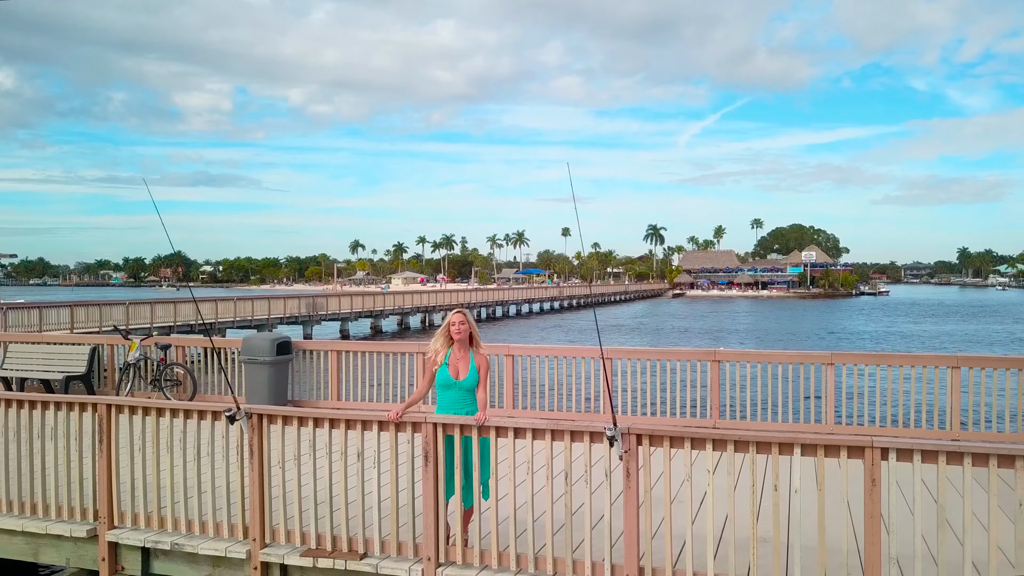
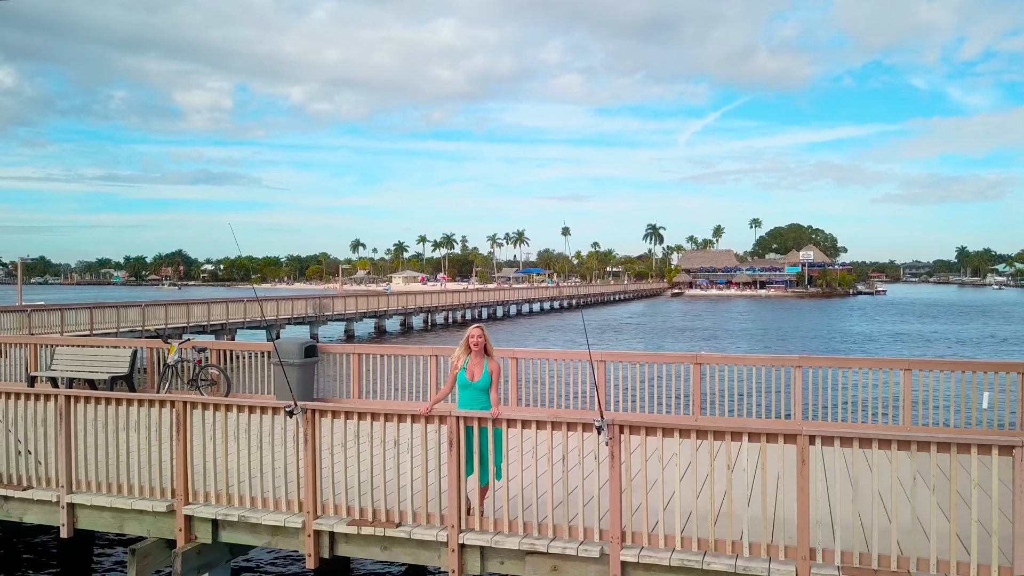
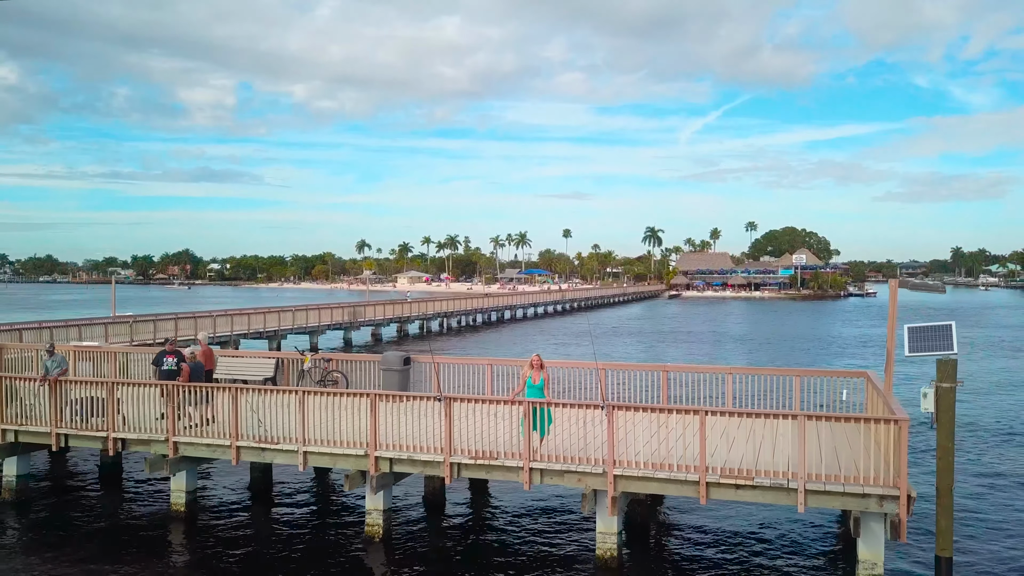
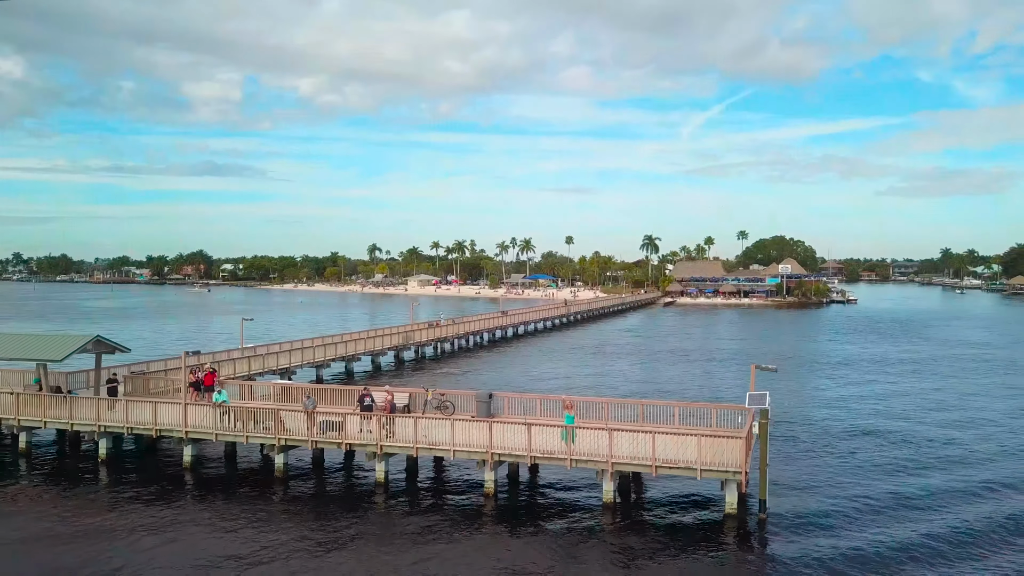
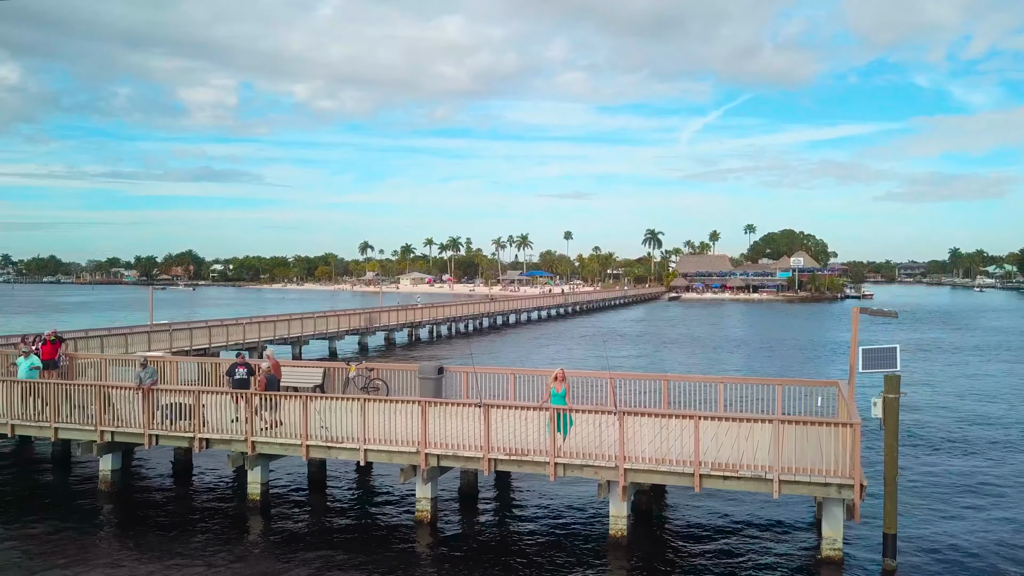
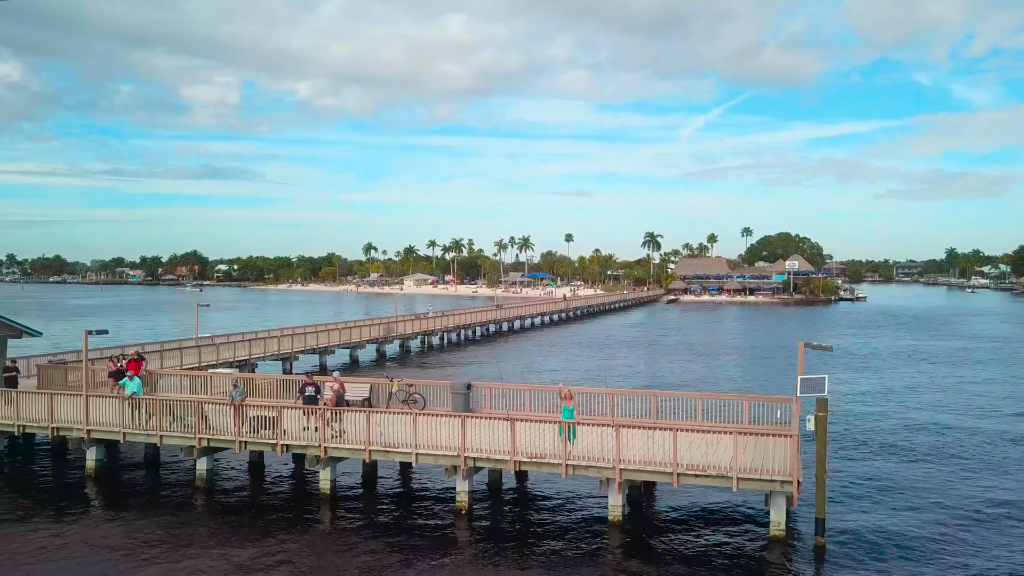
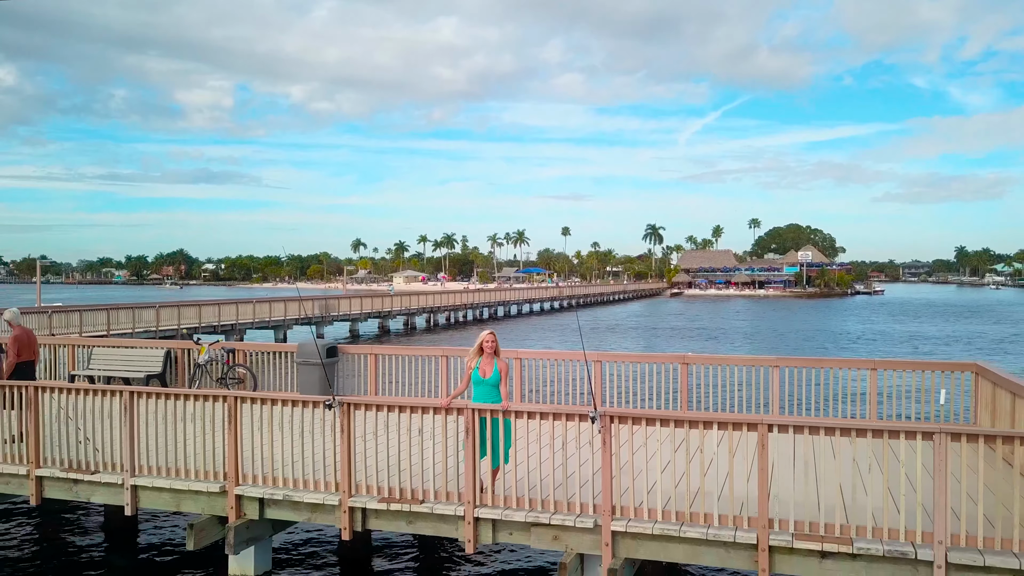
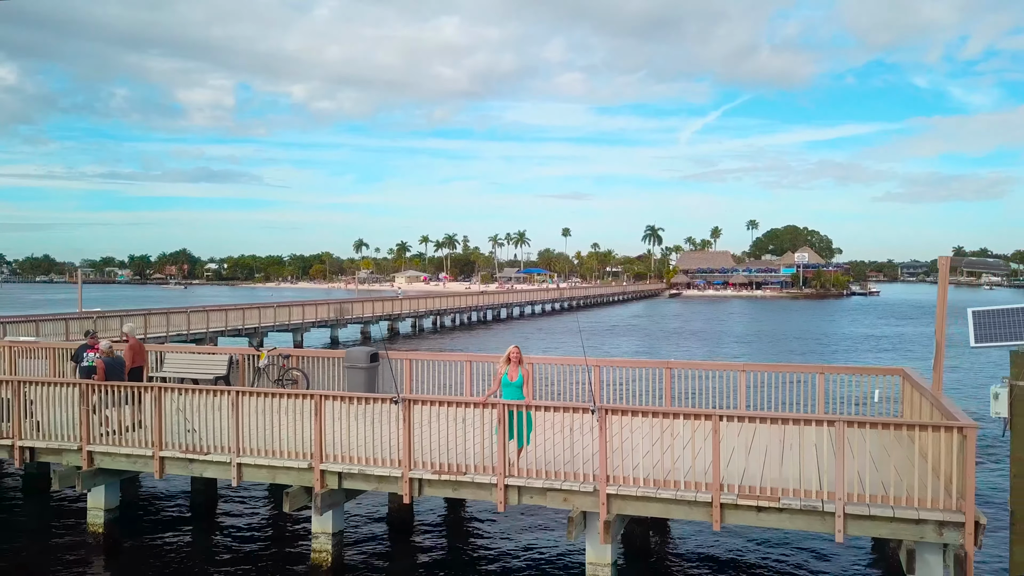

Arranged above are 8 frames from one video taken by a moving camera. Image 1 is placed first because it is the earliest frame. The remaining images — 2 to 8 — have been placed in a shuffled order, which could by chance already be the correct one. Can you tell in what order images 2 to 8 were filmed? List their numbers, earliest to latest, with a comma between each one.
2, 7, 8, 3, 5, 6, 4
